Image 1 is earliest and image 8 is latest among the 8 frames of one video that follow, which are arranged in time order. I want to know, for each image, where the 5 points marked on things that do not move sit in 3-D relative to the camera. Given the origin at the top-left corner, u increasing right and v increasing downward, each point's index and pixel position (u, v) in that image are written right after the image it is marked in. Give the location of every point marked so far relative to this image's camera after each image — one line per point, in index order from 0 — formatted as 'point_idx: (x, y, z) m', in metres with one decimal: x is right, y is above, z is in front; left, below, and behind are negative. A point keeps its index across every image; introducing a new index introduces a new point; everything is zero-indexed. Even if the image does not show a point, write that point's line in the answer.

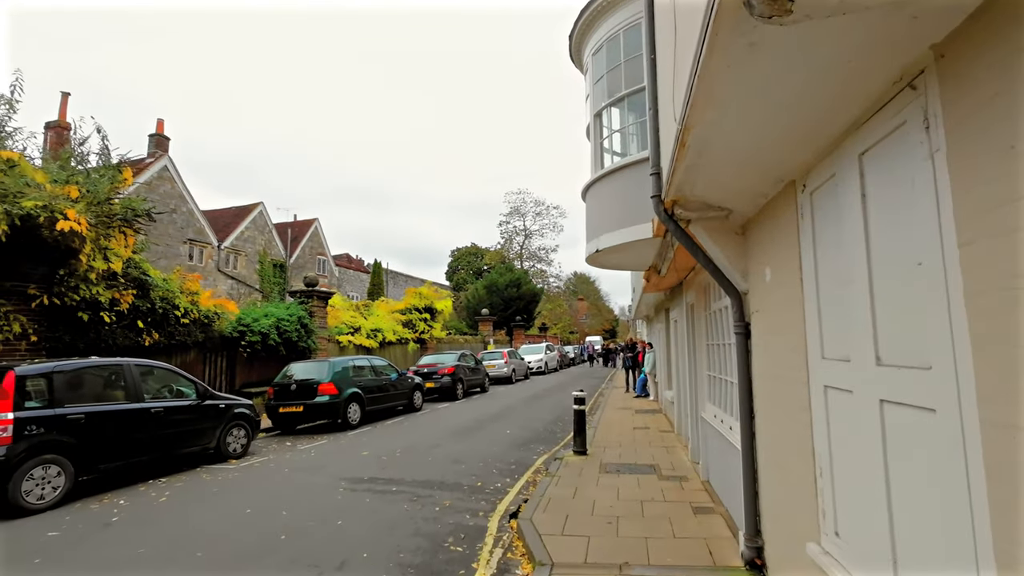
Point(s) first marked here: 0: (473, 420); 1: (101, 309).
0: (-1.0, -3.3, +12.0) m
1: (-7.5, -0.4, +8.8) m
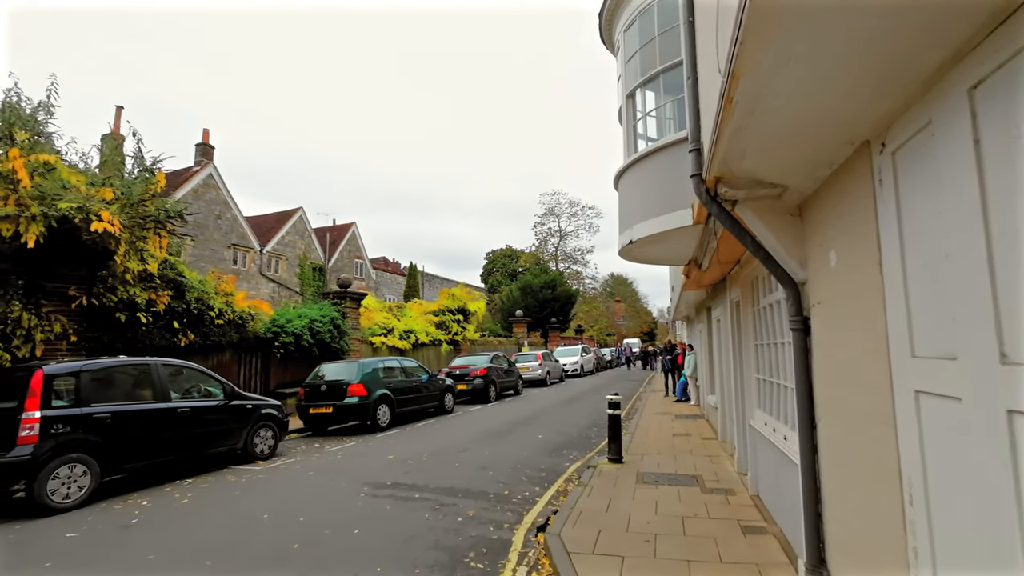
0: (-0.2, -3.2, +11.7) m
1: (-6.9, -0.4, +9.0) m
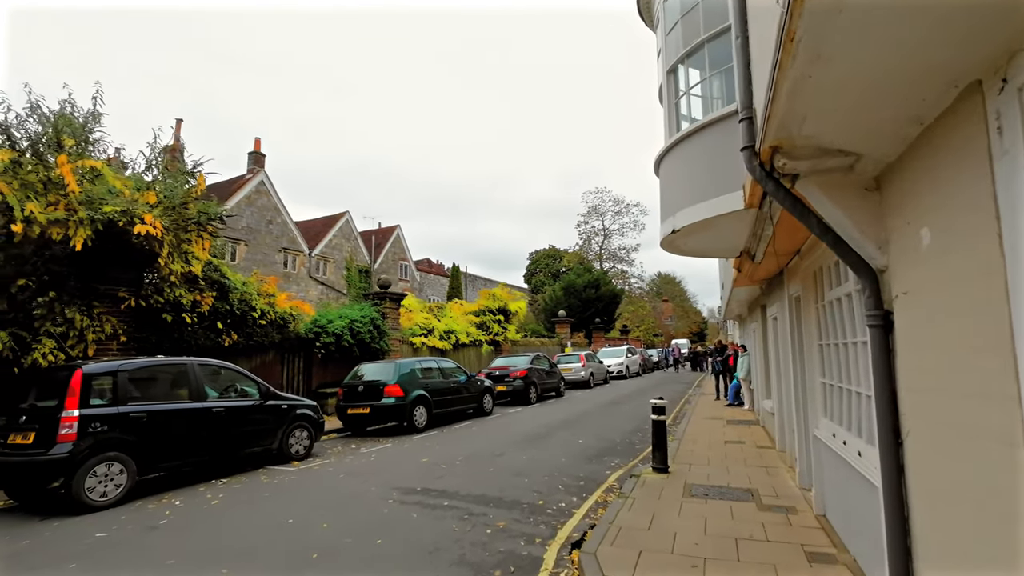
0: (+0.8, -3.2, +11.3) m
1: (-6.2, -0.4, +9.2) m
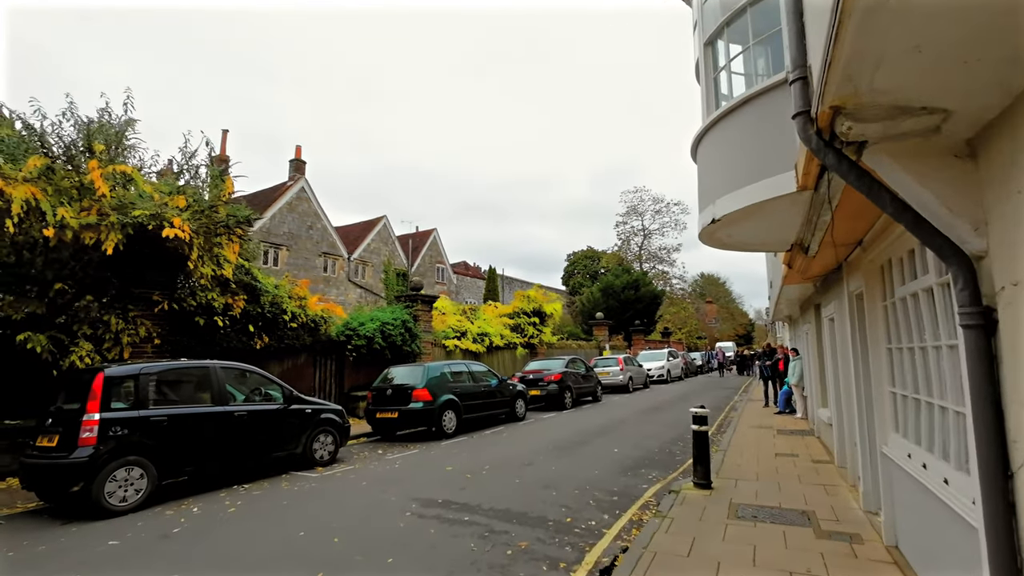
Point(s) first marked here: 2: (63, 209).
0: (+1.5, -3.2, +10.8) m
1: (-5.7, -0.5, +9.3) m
2: (-6.1, +1.1, +6.7) m
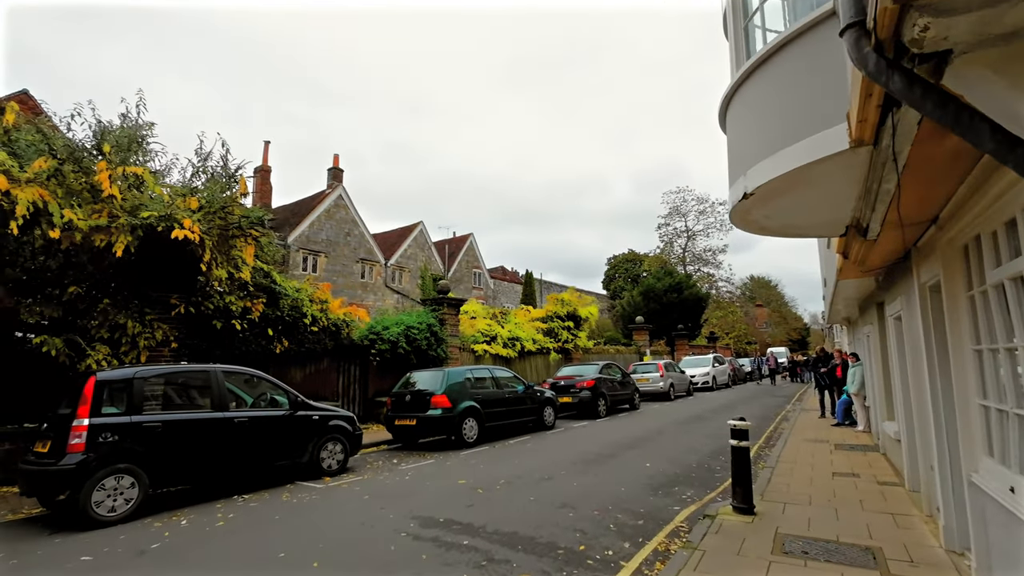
0: (+2.0, -3.2, +10.0) m
1: (-5.3, -0.6, +9.2) m
2: (-6.0, +1.0, +6.6) m
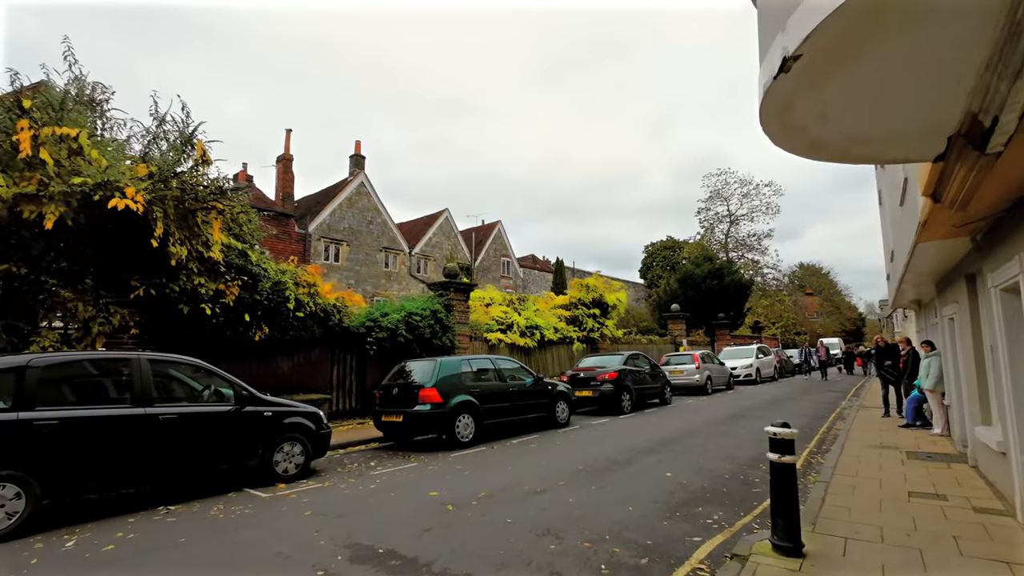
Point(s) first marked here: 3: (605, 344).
0: (+2.1, -2.8, +8.6) m
1: (-5.3, -0.2, +8.3) m
2: (-6.2, +1.3, +5.8) m
3: (+3.6, -2.2, +19.0) m
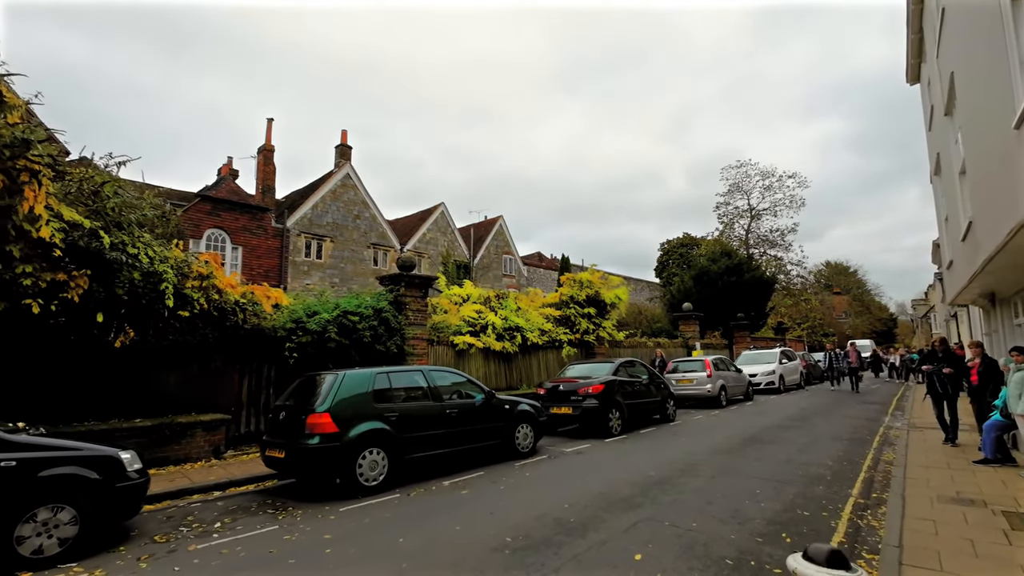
0: (+1.1, -2.6, +6.3) m
1: (-6.3, -0.1, +6.3) m
2: (-7.3, +1.5, +3.8) m
3: (+3.1, -2.0, +16.6) m
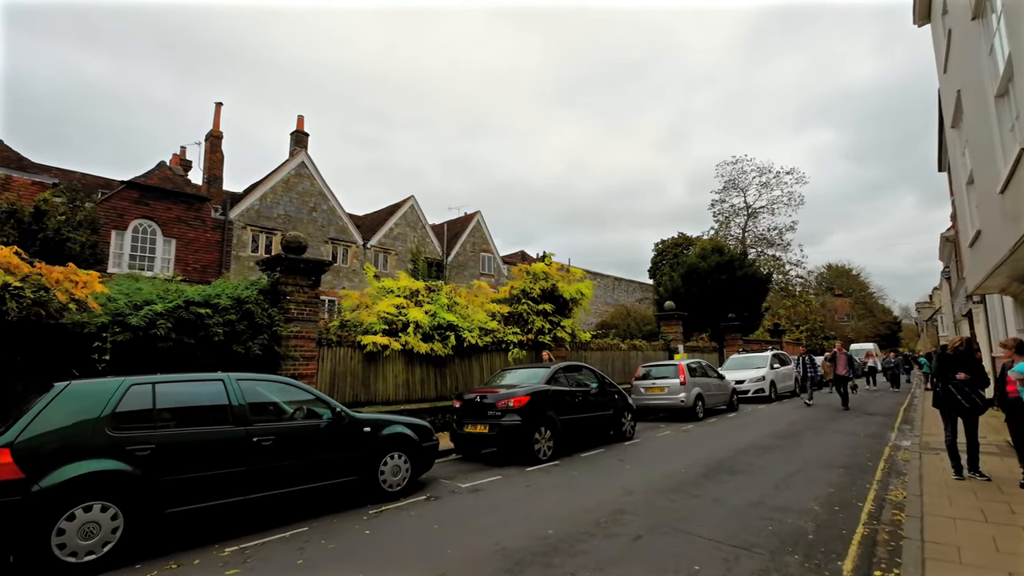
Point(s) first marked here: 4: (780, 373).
0: (-0.5, -2.4, +4.1) m
1: (-7.9, +0.2, +4.1) m
2: (-8.9, +1.8, +1.6) m
3: (+1.5, -1.8, +14.4) m
4: (+9.8, -3.1, +17.8) m
